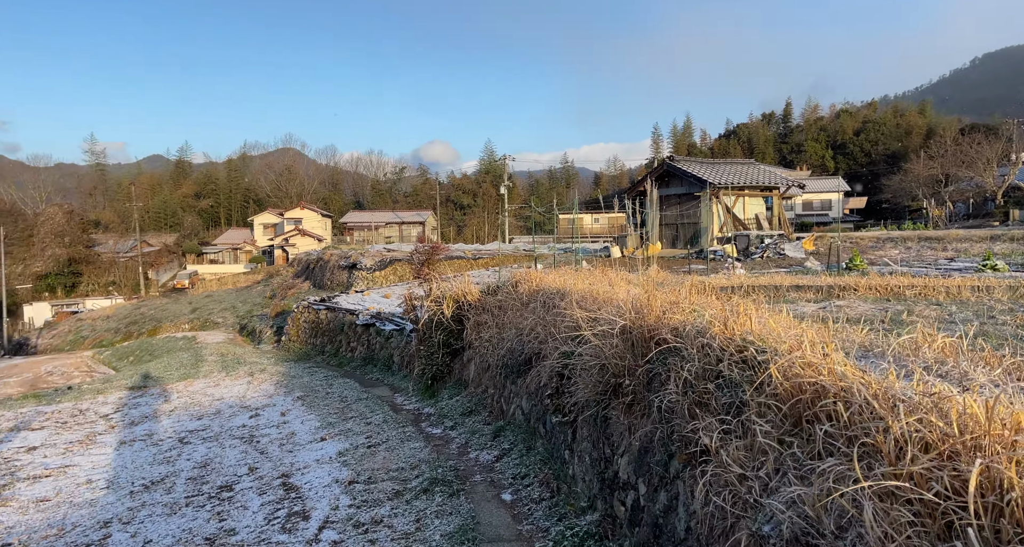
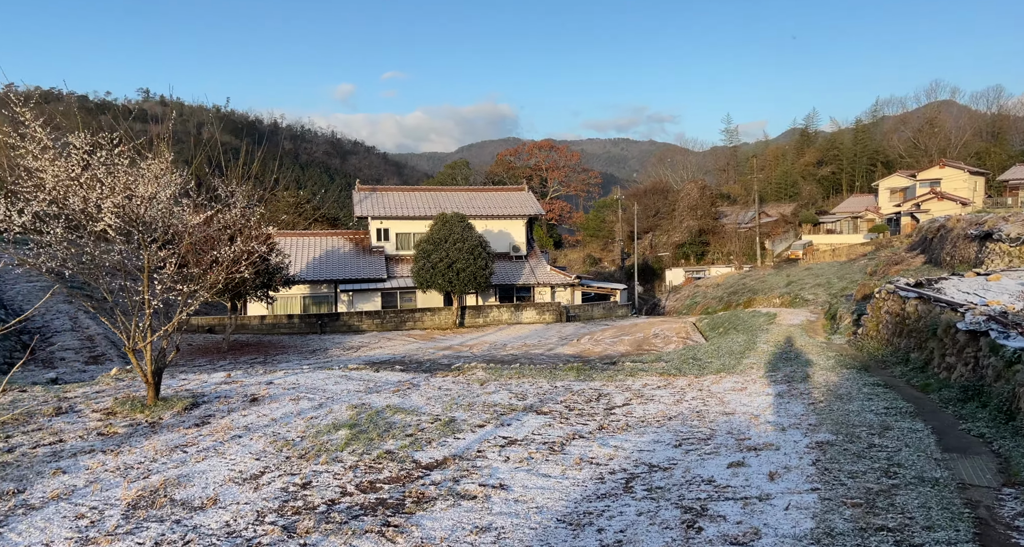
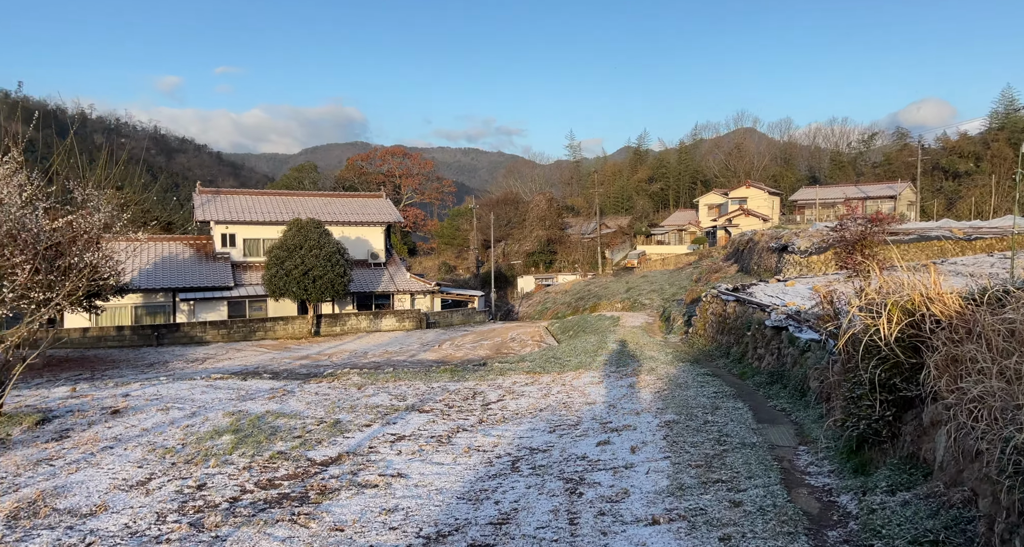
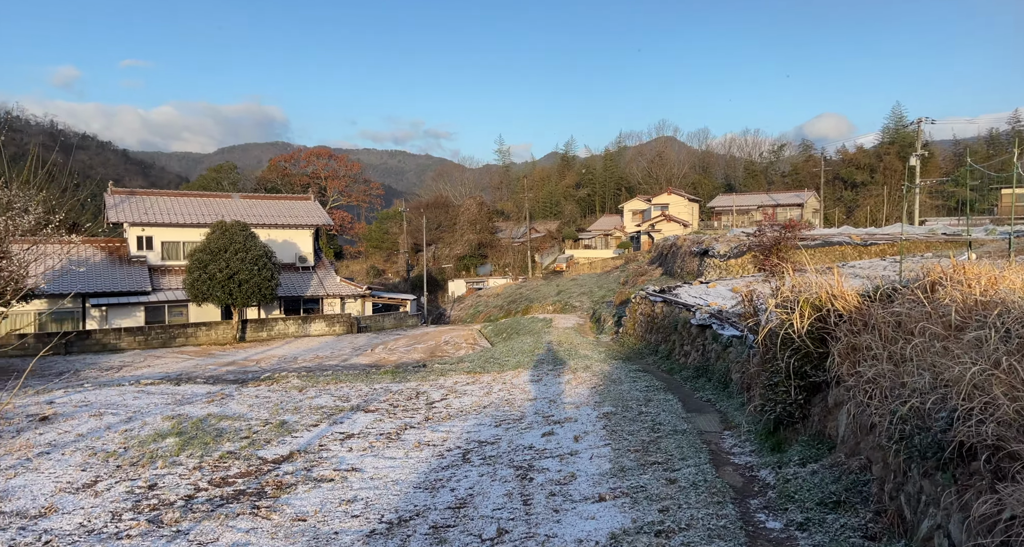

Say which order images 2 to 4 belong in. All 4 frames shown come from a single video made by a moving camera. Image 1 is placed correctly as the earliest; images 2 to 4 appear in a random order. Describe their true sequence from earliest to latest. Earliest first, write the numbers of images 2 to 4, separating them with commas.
4, 3, 2
